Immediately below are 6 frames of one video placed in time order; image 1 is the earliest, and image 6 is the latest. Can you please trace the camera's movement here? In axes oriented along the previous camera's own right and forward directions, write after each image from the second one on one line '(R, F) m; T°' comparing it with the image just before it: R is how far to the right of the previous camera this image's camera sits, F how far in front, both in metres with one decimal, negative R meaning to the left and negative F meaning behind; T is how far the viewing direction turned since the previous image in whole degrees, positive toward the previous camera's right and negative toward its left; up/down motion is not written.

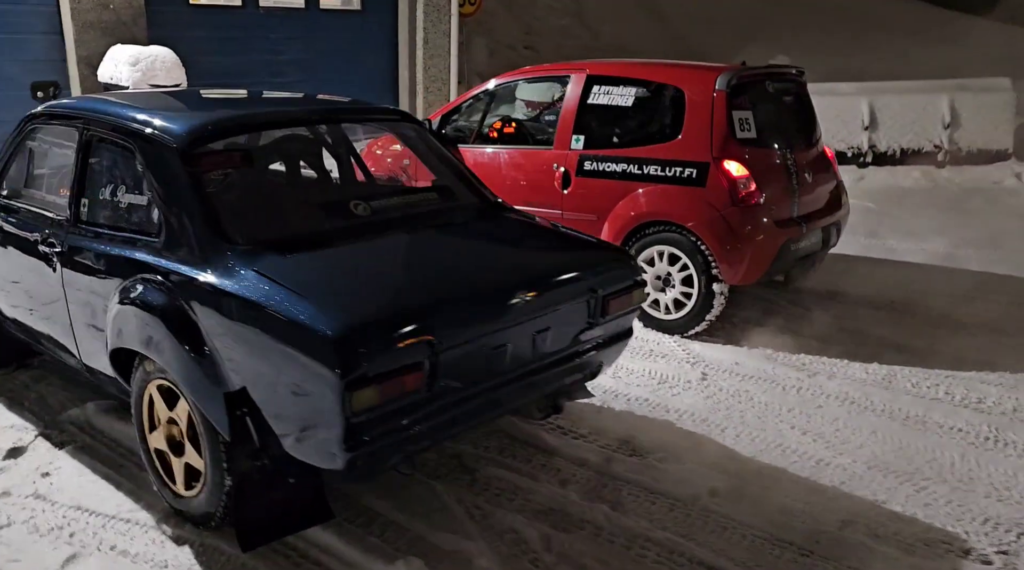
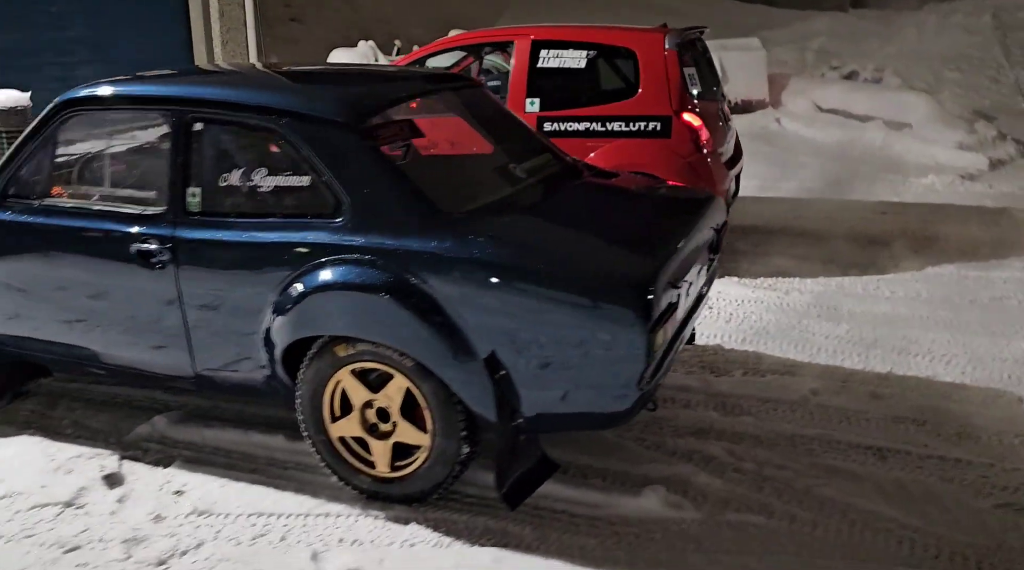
(-1.7, +0.1) m; +18°
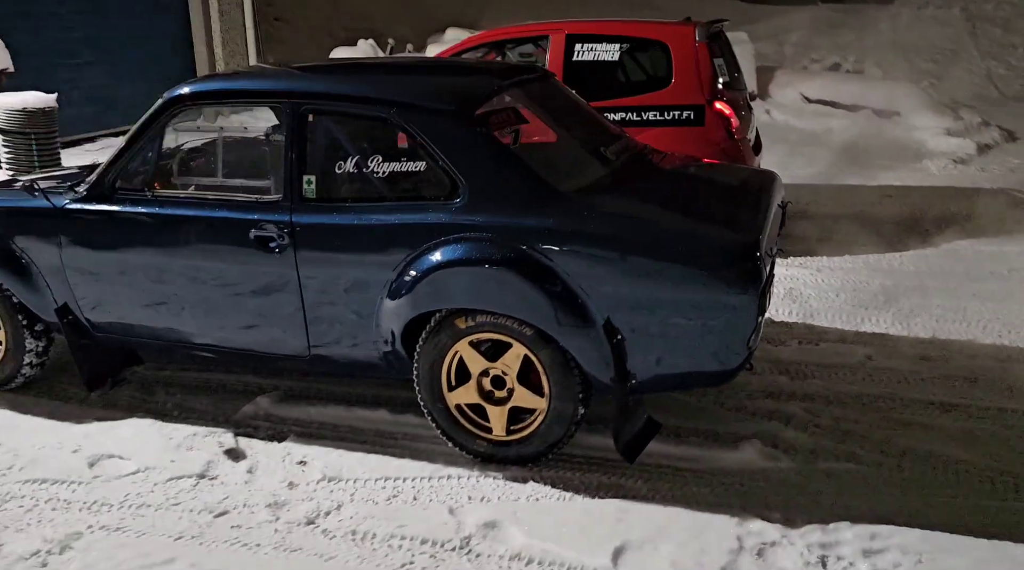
(-0.5, -0.2) m; +2°
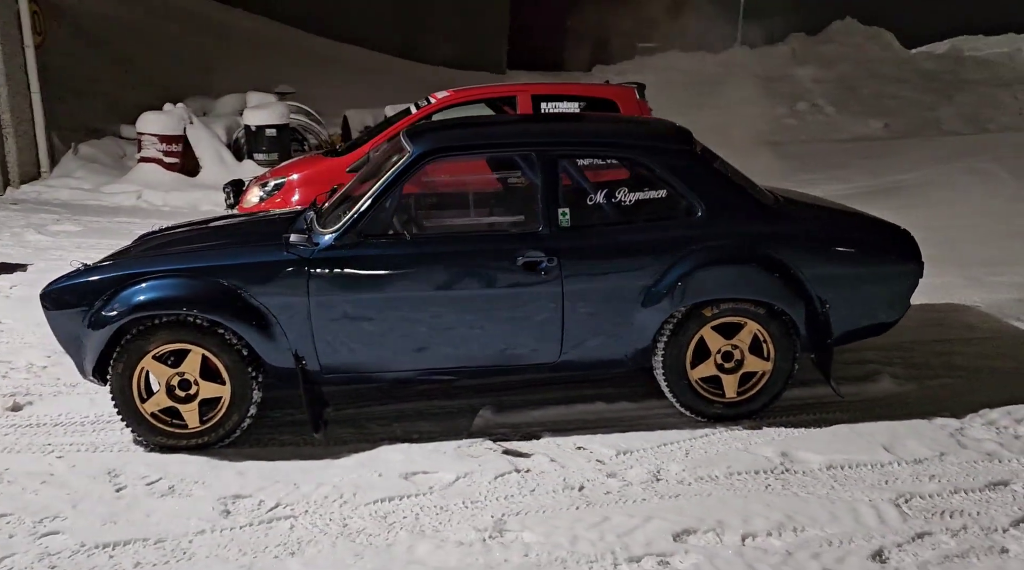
(-2.7, -0.3) m; +22°
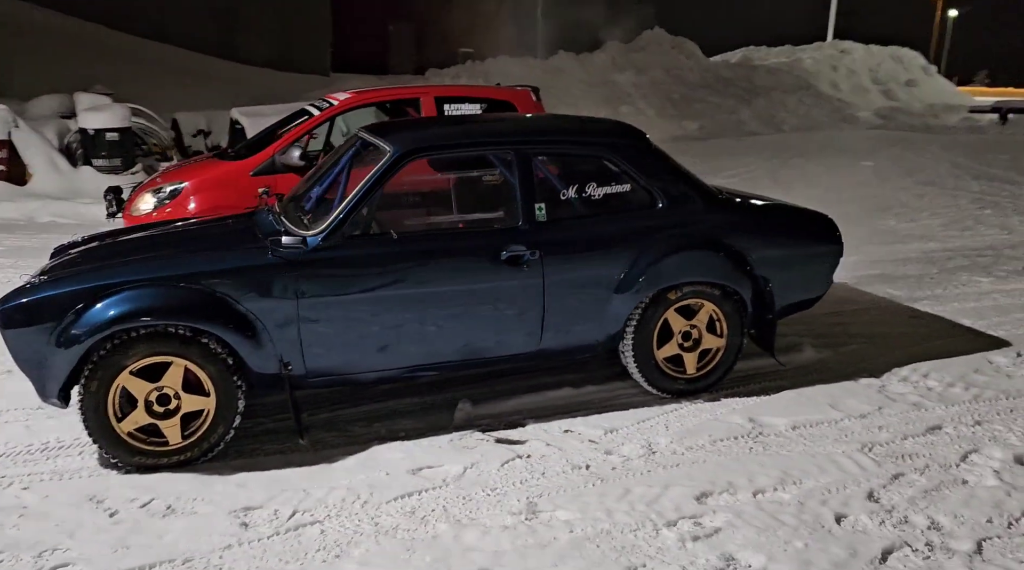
(-0.9, 0.0) m; +13°
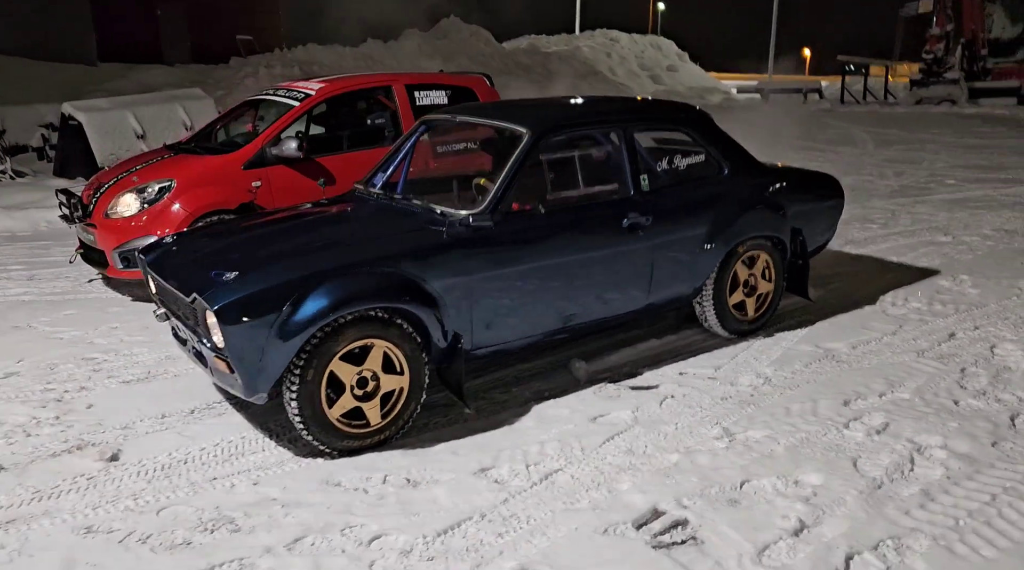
(-2.0, -0.1) m; +16°
